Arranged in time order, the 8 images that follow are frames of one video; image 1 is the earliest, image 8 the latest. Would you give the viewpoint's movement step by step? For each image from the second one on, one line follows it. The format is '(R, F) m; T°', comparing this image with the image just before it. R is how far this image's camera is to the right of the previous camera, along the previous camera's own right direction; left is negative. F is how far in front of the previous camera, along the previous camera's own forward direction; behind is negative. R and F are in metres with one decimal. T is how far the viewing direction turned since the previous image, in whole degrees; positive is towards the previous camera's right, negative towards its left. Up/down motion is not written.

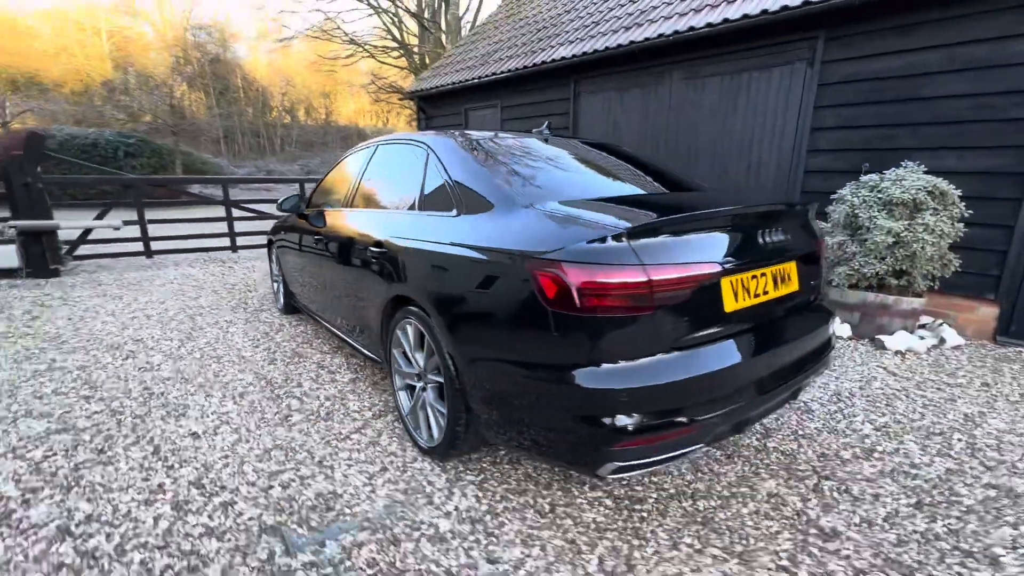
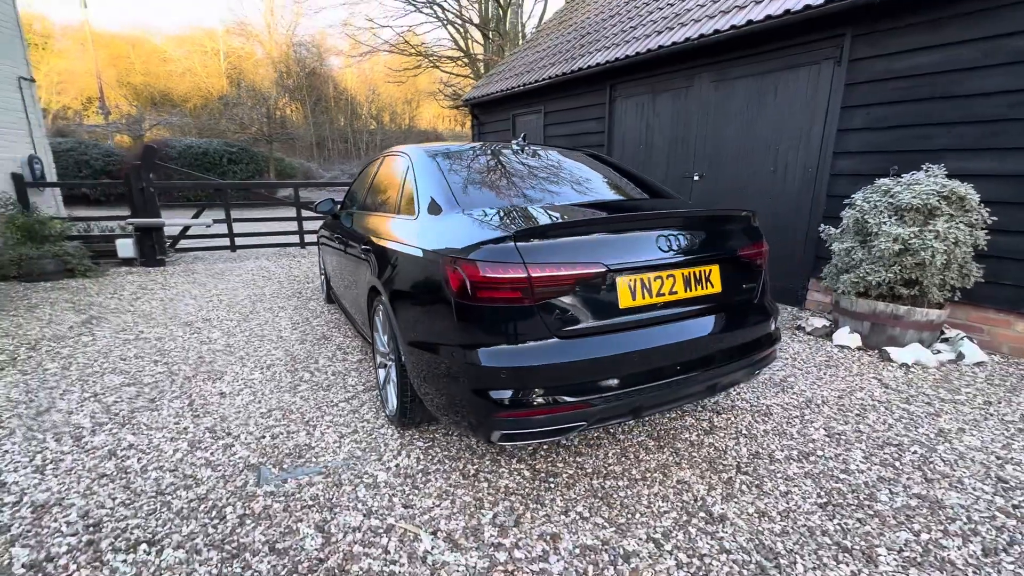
(+0.6, -0.2) m; -9°
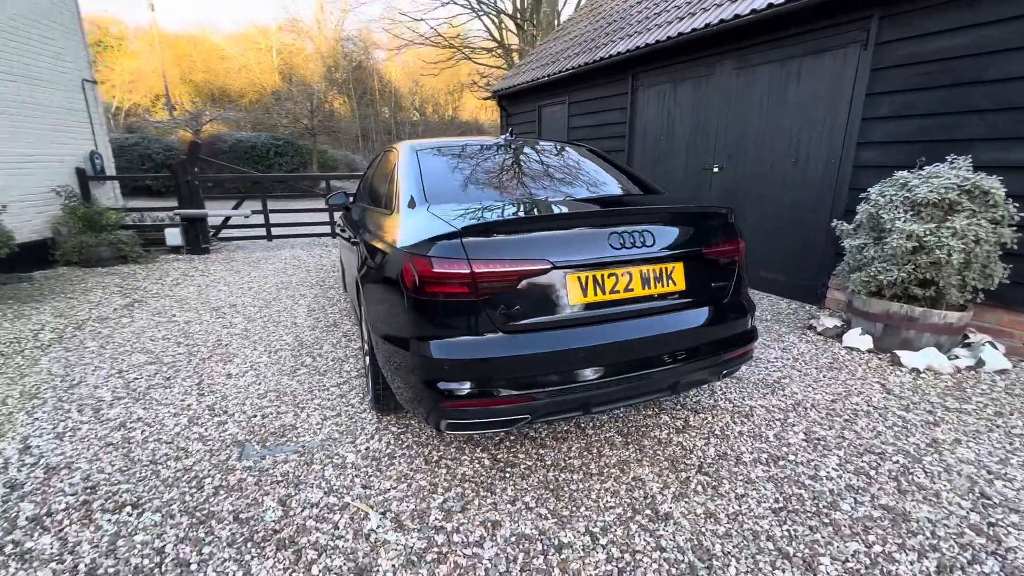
(+0.3, 0.0) m; -5°
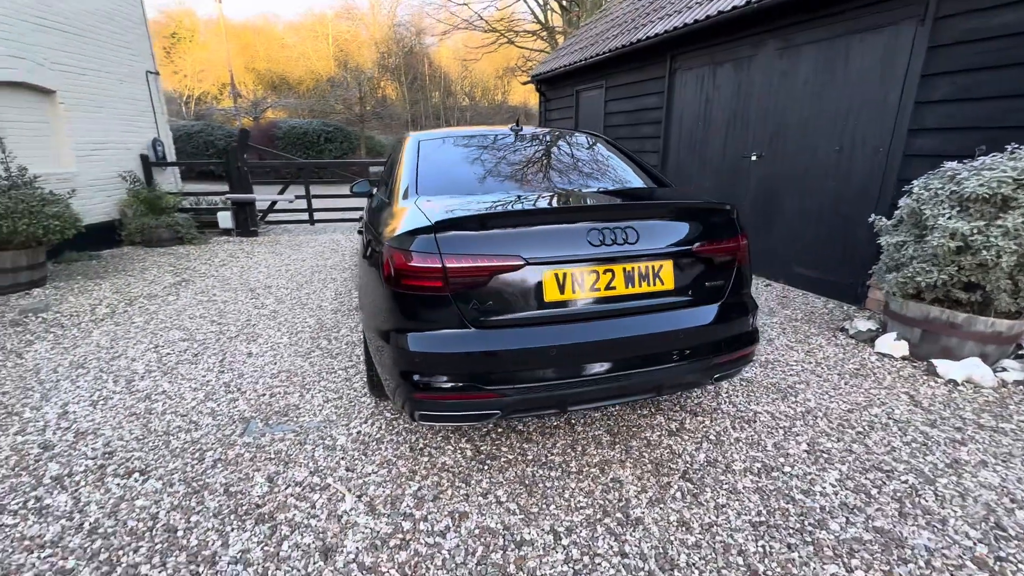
(+0.3, 0.0) m; -6°
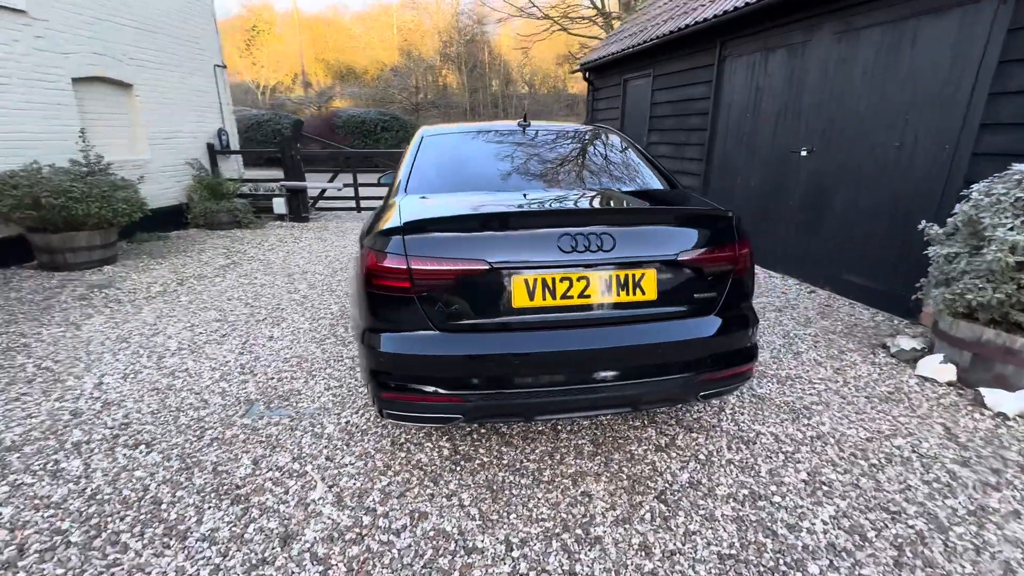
(+0.3, +0.1) m; -7°
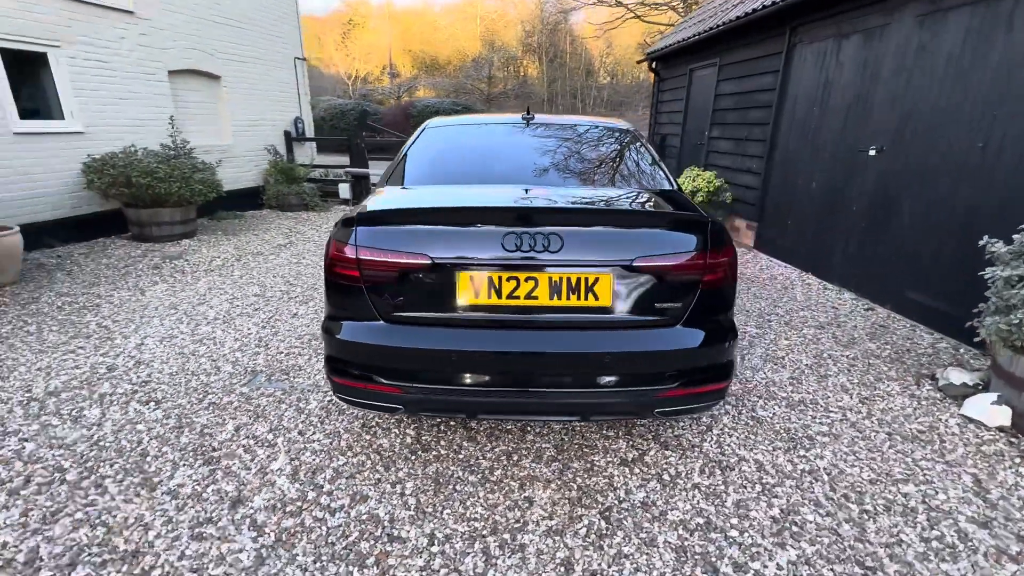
(+0.4, +0.1) m; -9°
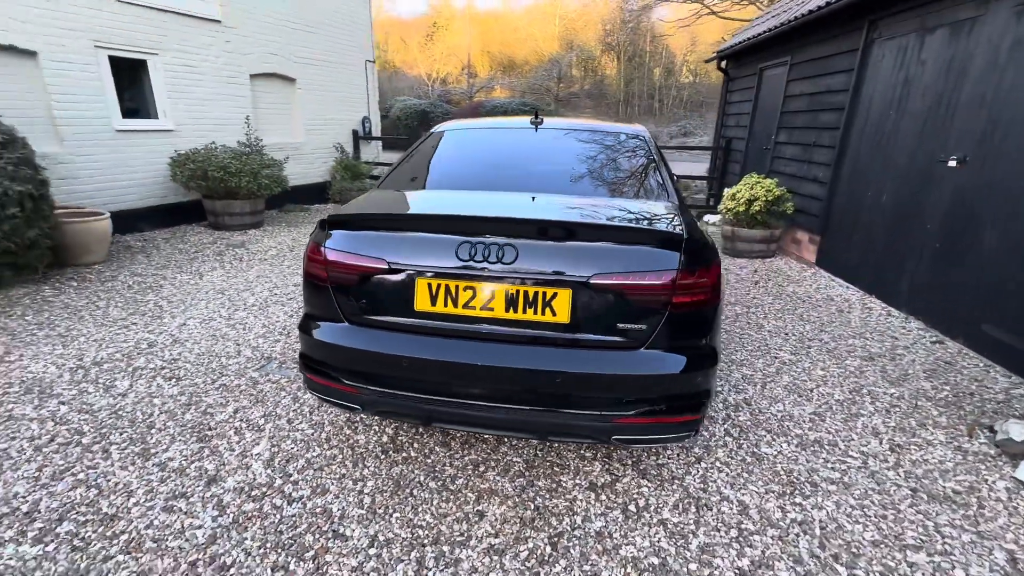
(+0.4, +0.1) m; -8°
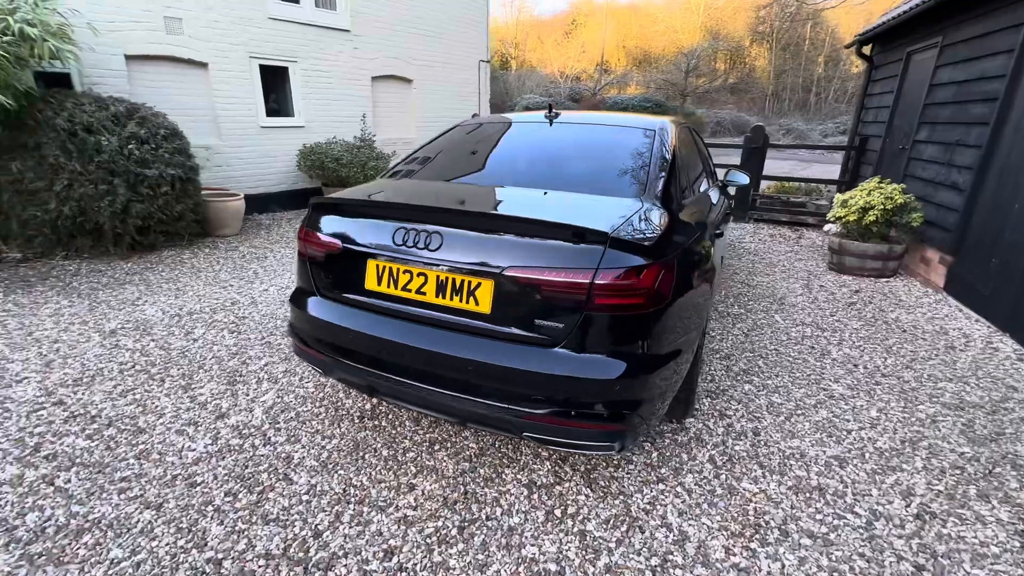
(+0.6, +0.1) m; -15°
